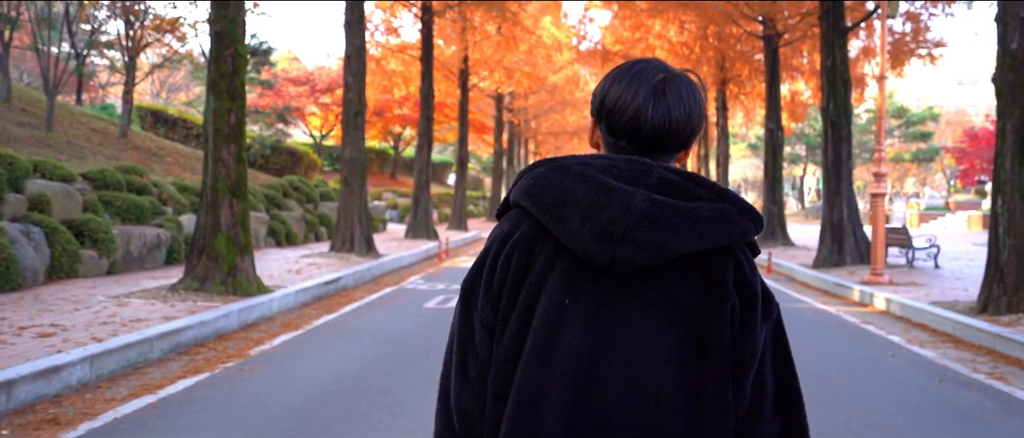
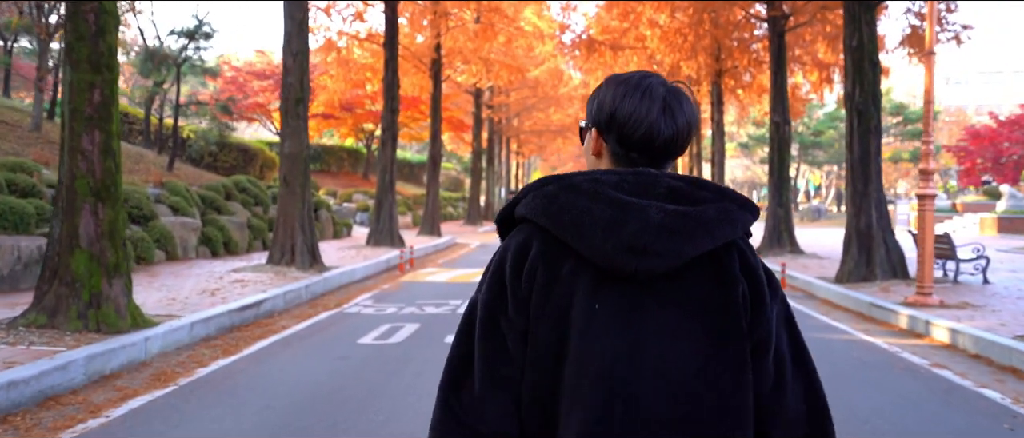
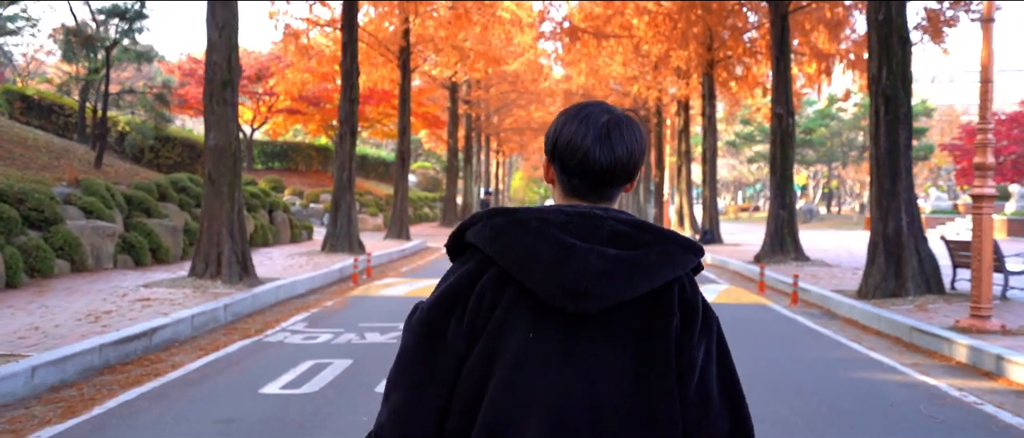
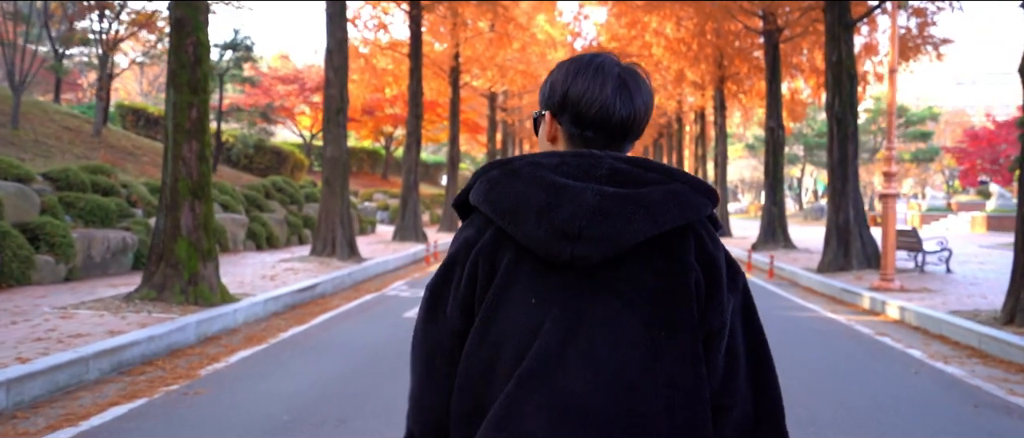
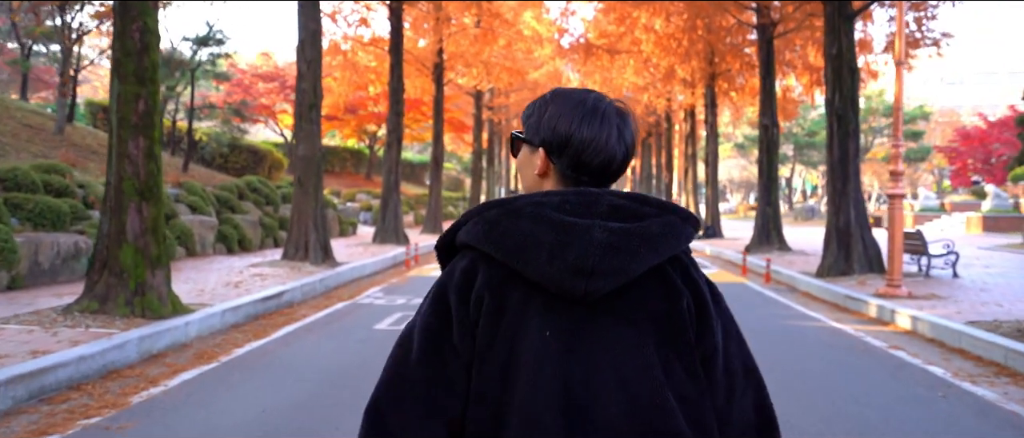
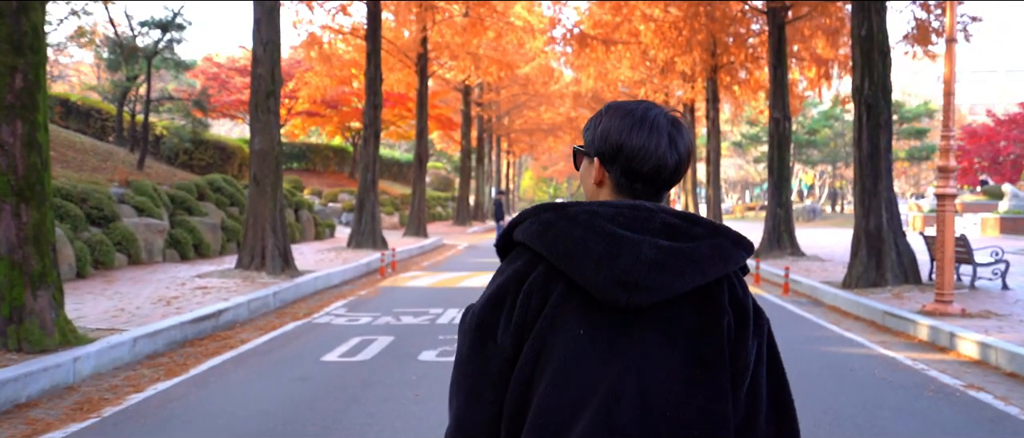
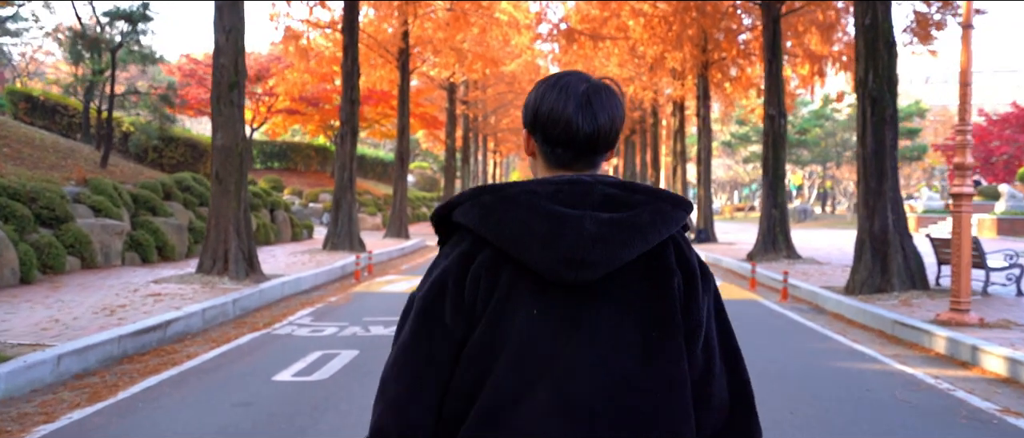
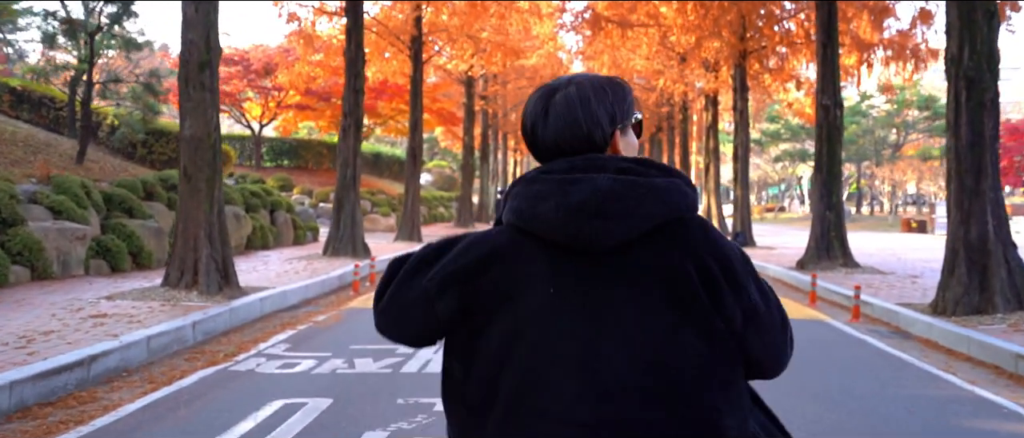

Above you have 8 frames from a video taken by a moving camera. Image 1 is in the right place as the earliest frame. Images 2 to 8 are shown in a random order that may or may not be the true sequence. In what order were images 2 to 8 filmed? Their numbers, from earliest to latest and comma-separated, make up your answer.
4, 5, 2, 6, 7, 3, 8
